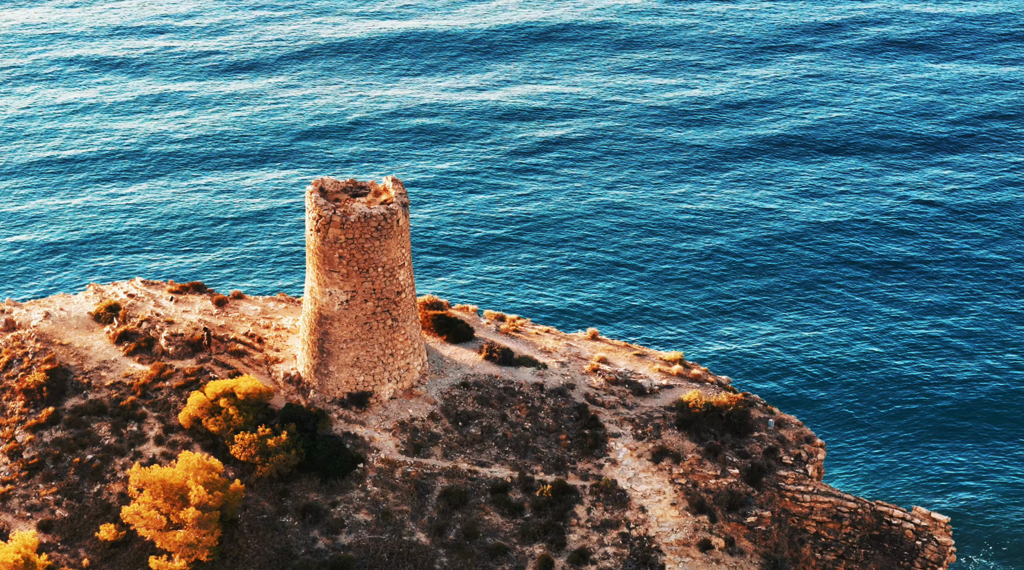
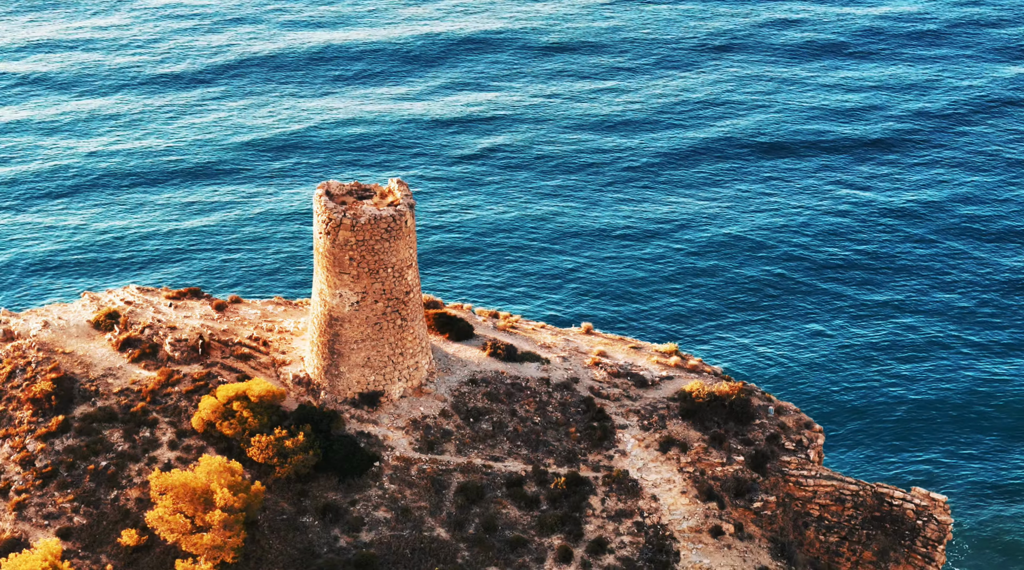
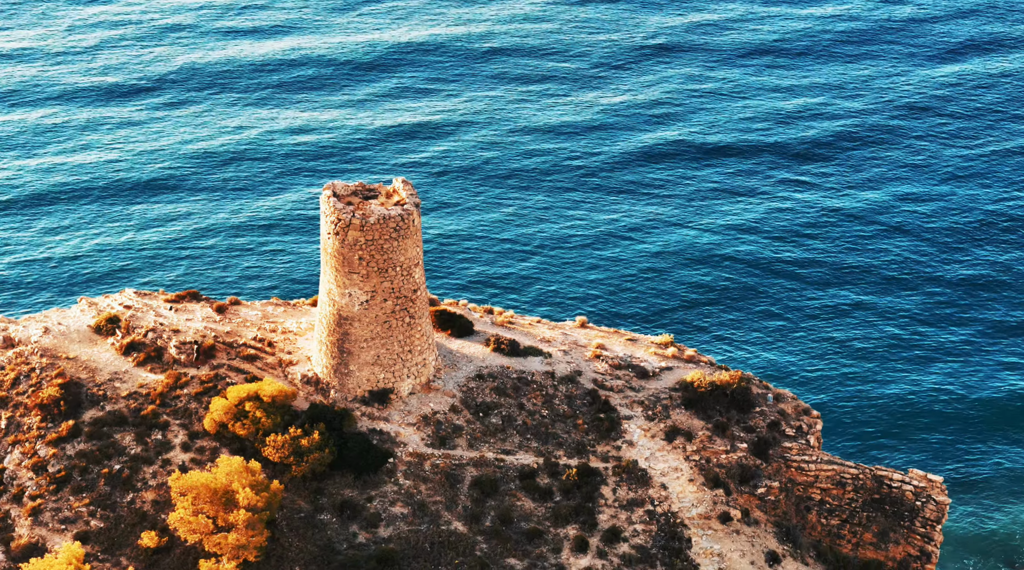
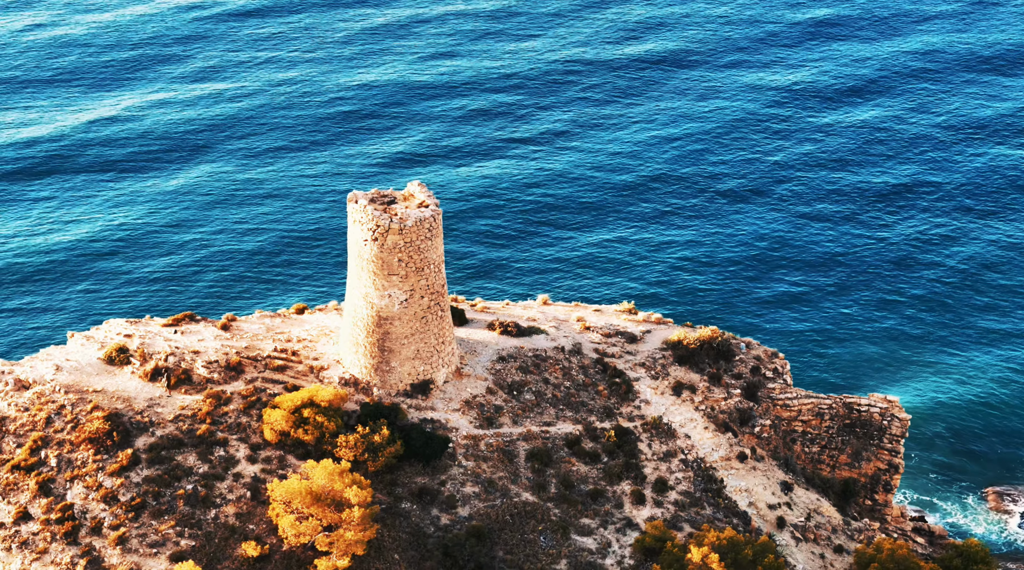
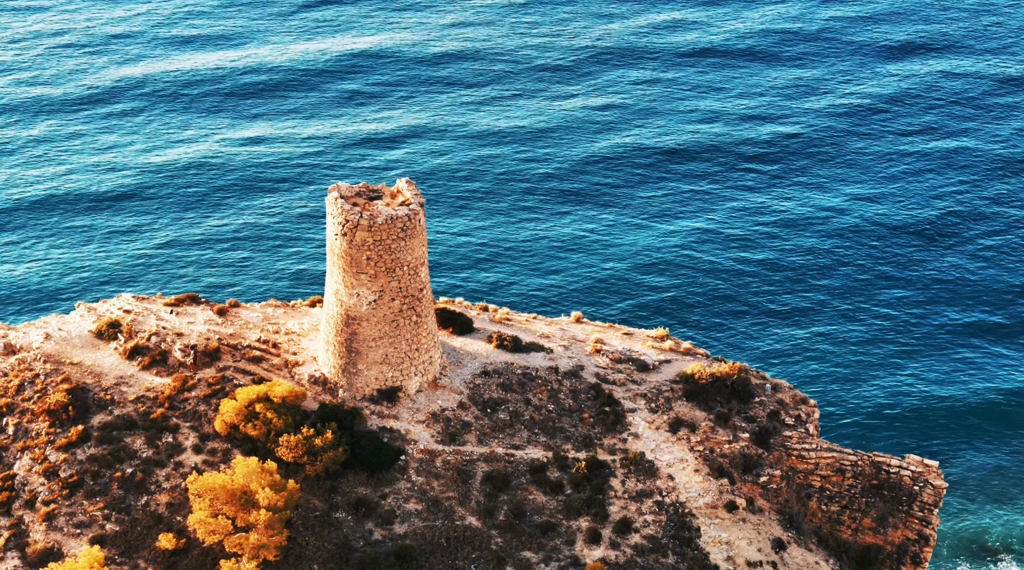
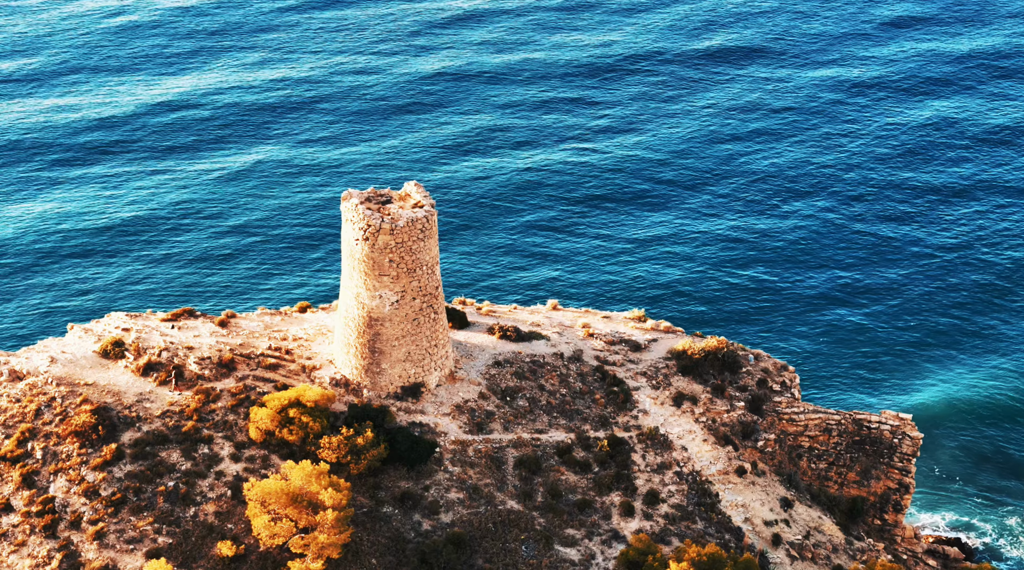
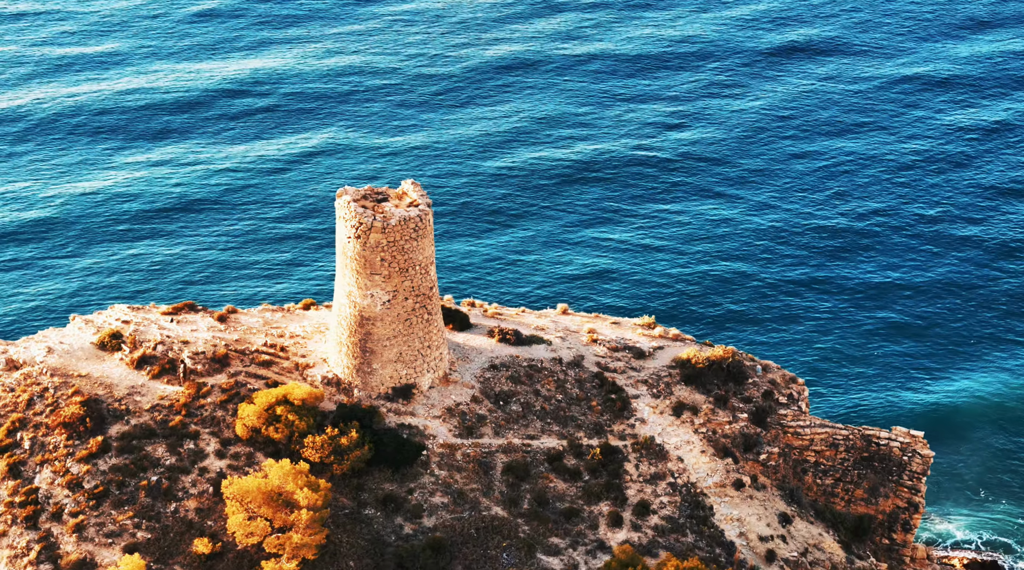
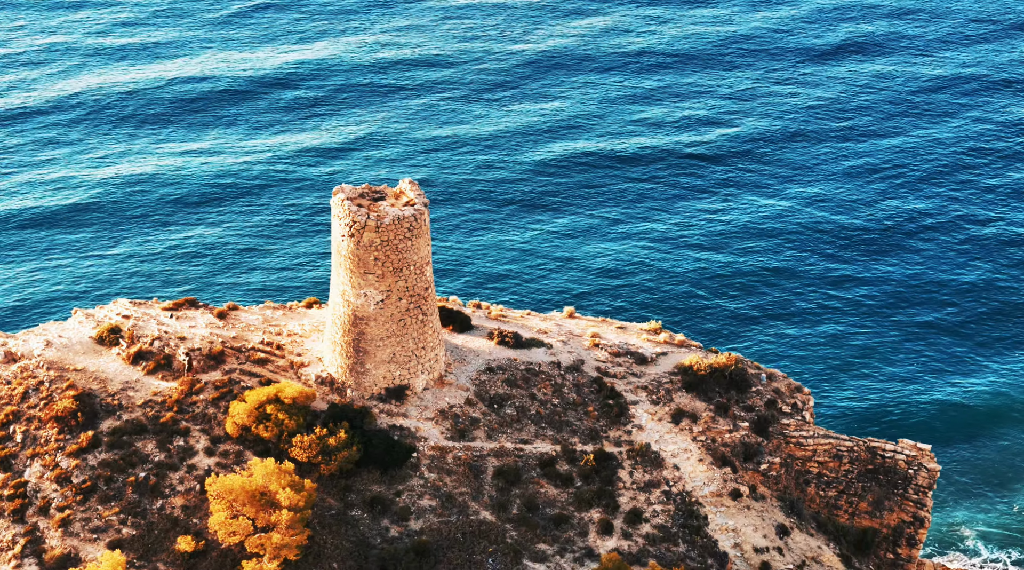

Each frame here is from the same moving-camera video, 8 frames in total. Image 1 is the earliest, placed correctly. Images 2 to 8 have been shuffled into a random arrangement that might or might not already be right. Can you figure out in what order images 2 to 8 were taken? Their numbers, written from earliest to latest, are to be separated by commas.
2, 3, 5, 8, 7, 6, 4
